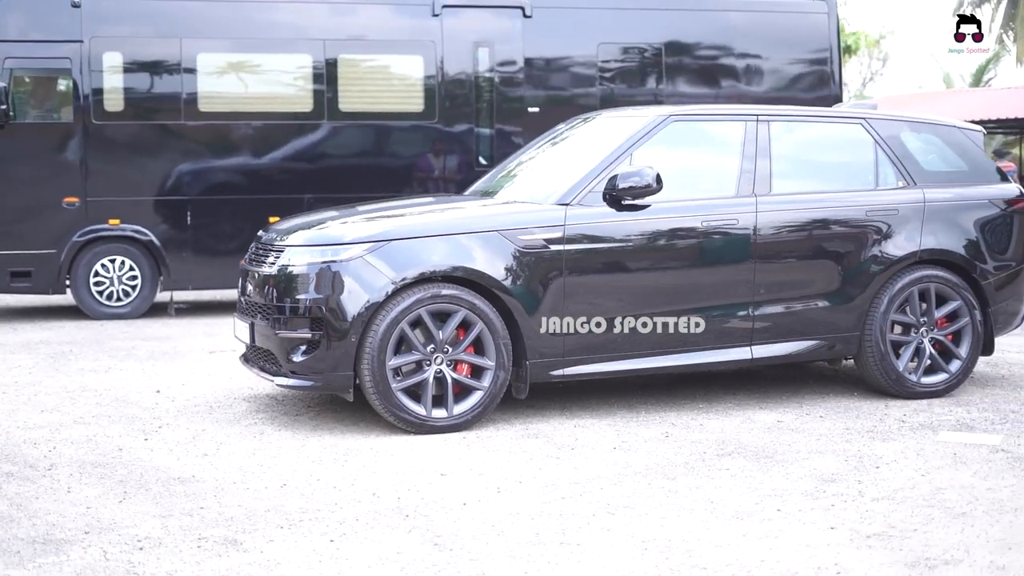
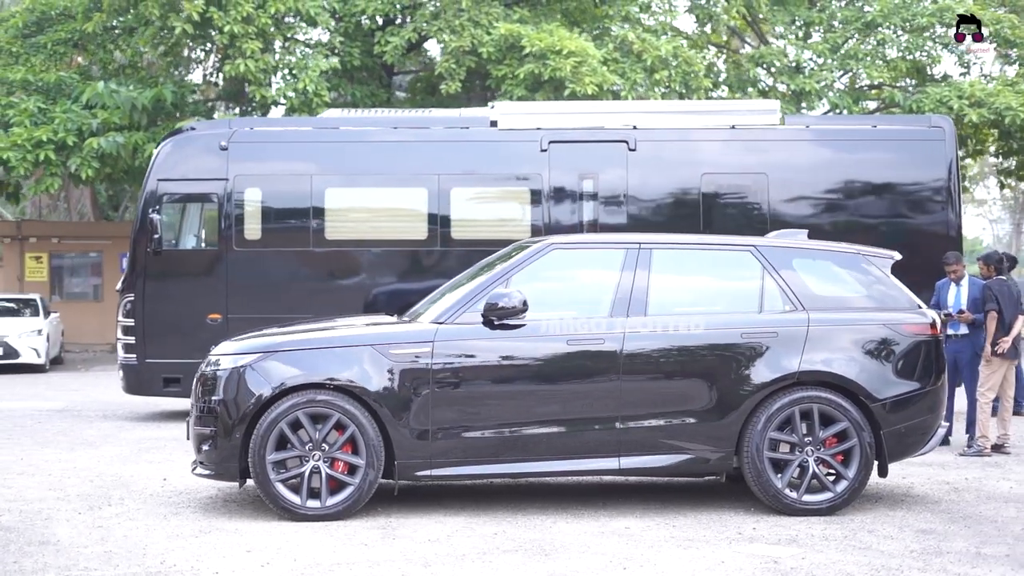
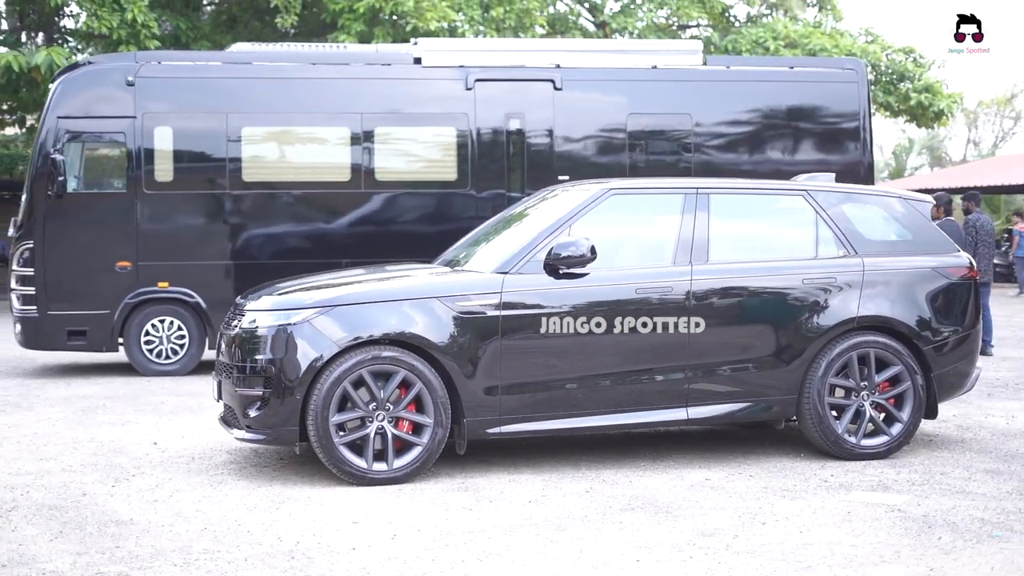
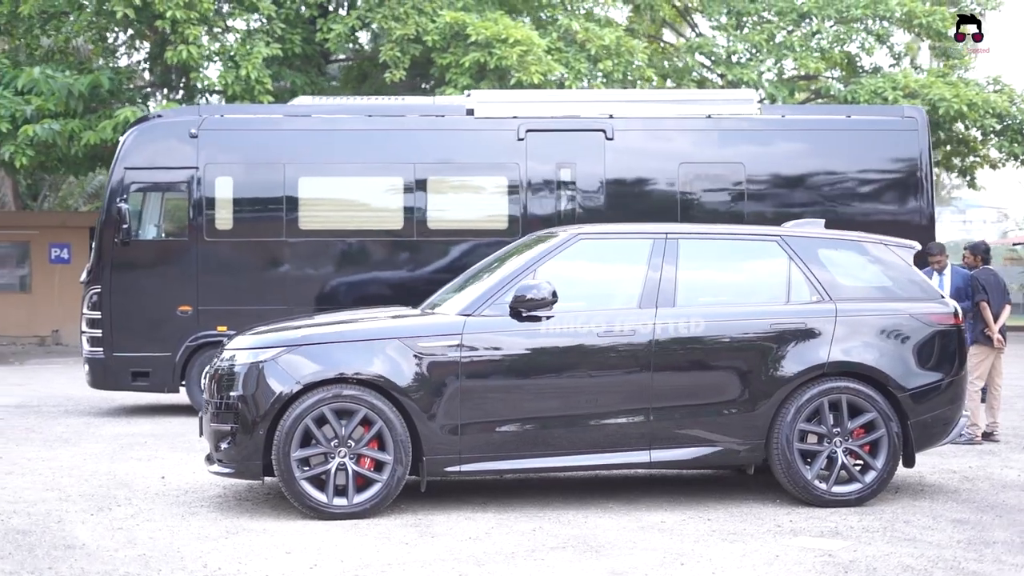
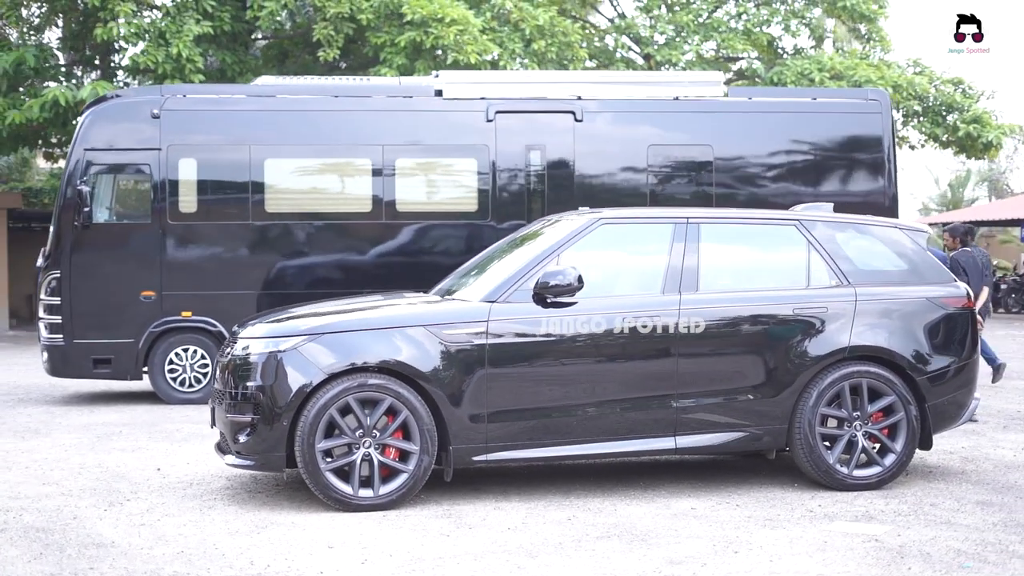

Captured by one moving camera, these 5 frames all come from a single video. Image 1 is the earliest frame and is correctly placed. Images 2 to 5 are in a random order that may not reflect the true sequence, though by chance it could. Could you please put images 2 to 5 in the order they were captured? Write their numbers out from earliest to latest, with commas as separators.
3, 5, 4, 2
